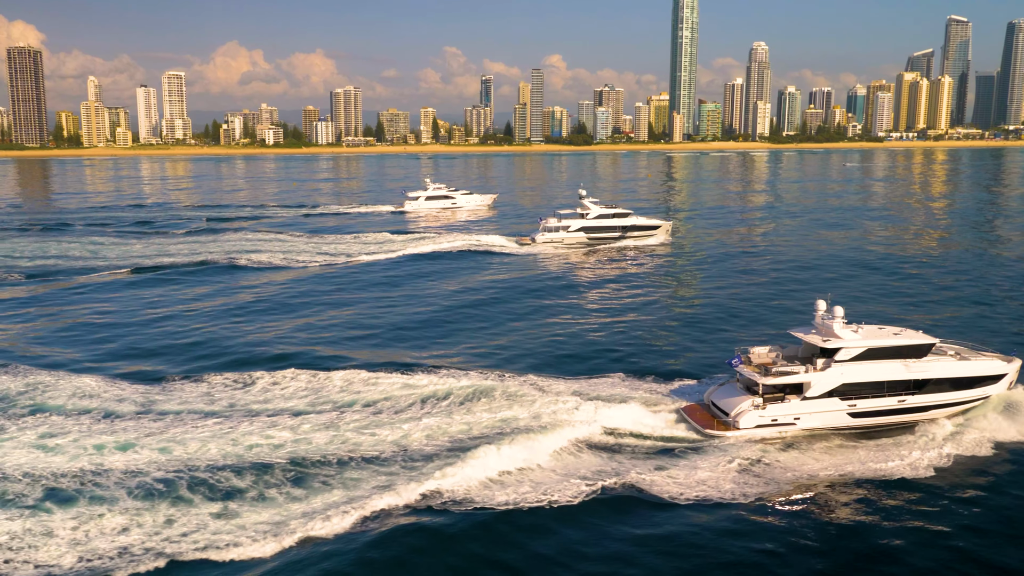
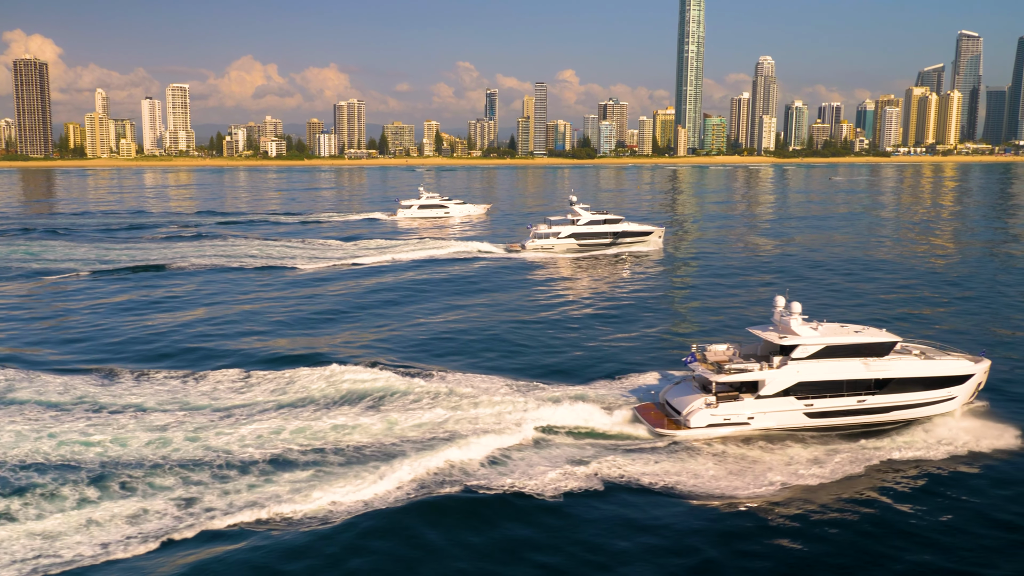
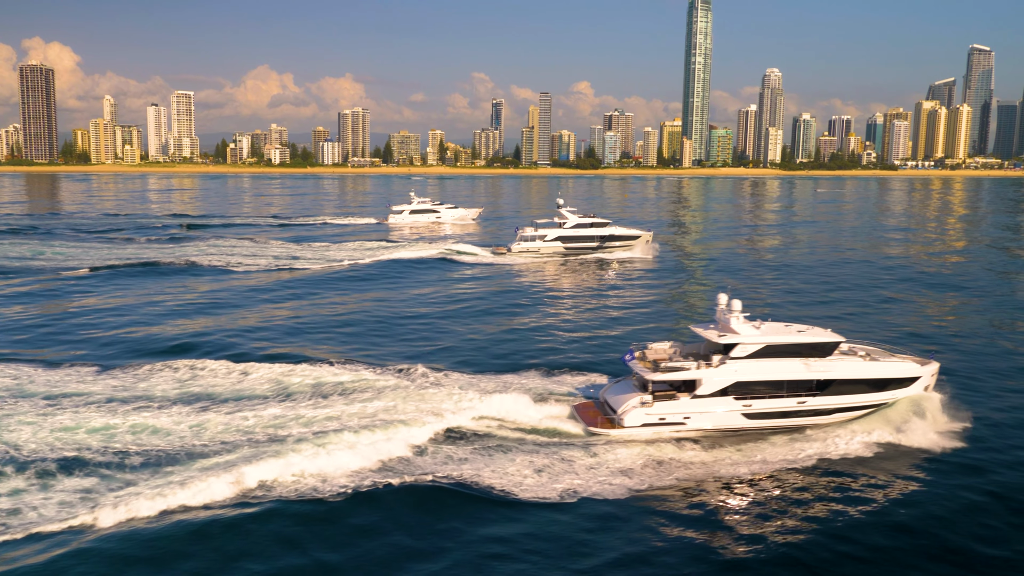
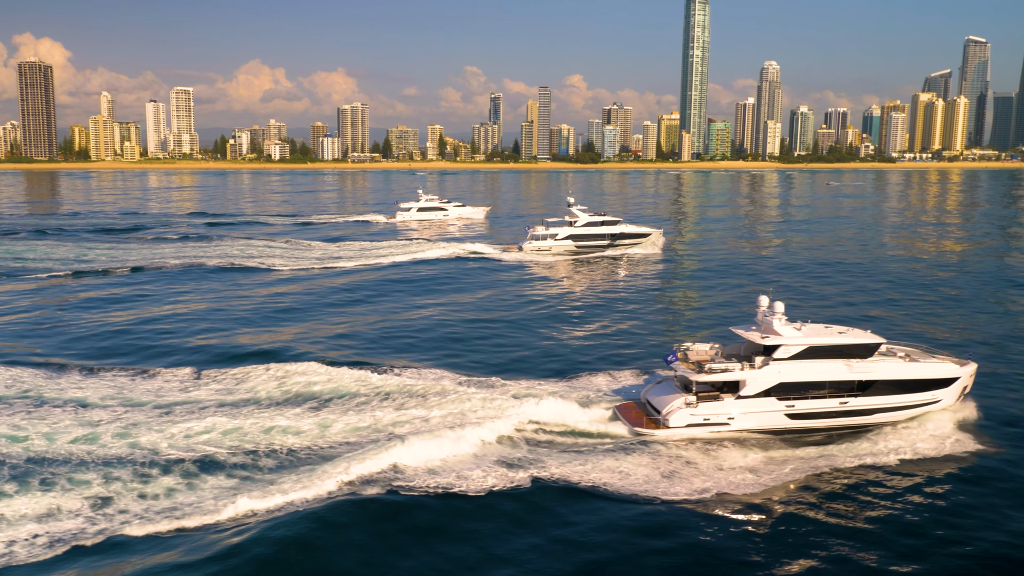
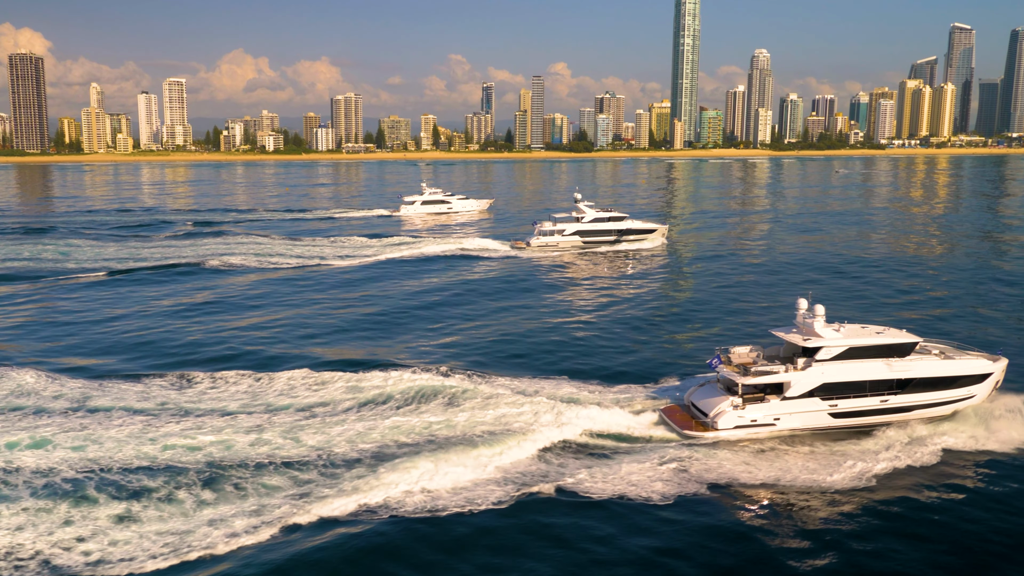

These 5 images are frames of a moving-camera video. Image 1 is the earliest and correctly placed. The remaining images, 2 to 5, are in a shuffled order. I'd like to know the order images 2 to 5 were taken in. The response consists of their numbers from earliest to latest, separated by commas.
5, 2, 4, 3
